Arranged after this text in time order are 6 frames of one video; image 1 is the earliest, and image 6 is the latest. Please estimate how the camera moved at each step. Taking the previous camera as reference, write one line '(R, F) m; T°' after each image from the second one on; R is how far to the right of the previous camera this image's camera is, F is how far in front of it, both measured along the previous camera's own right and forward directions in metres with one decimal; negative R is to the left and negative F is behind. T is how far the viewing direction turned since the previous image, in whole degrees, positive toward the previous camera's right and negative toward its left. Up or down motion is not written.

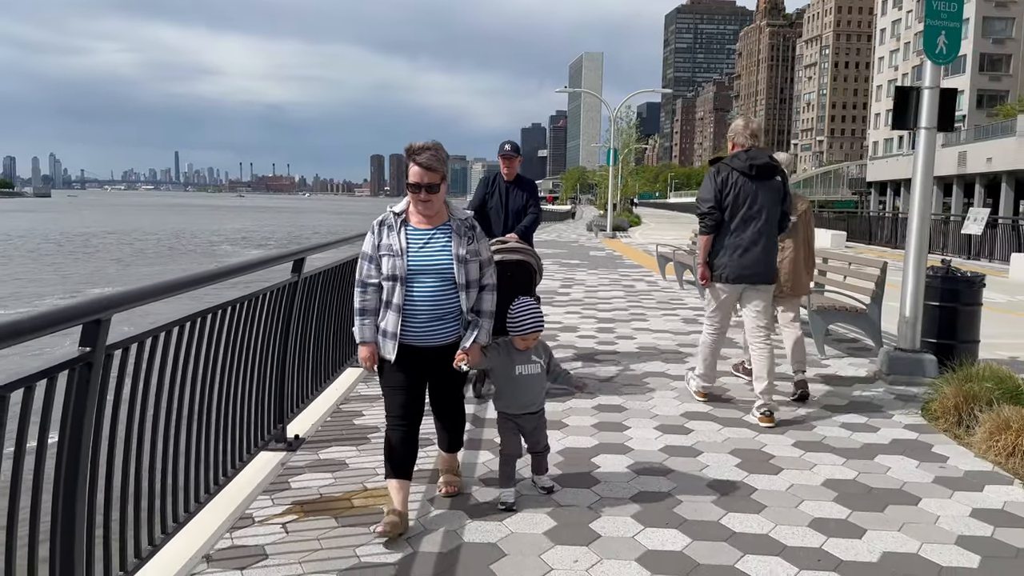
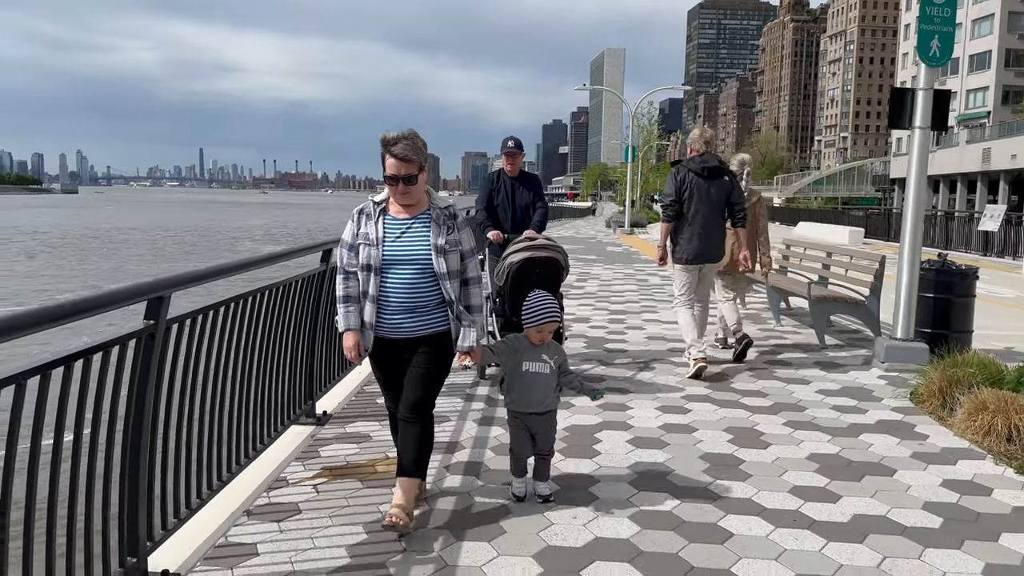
(+0.1, -0.4) m; -1°
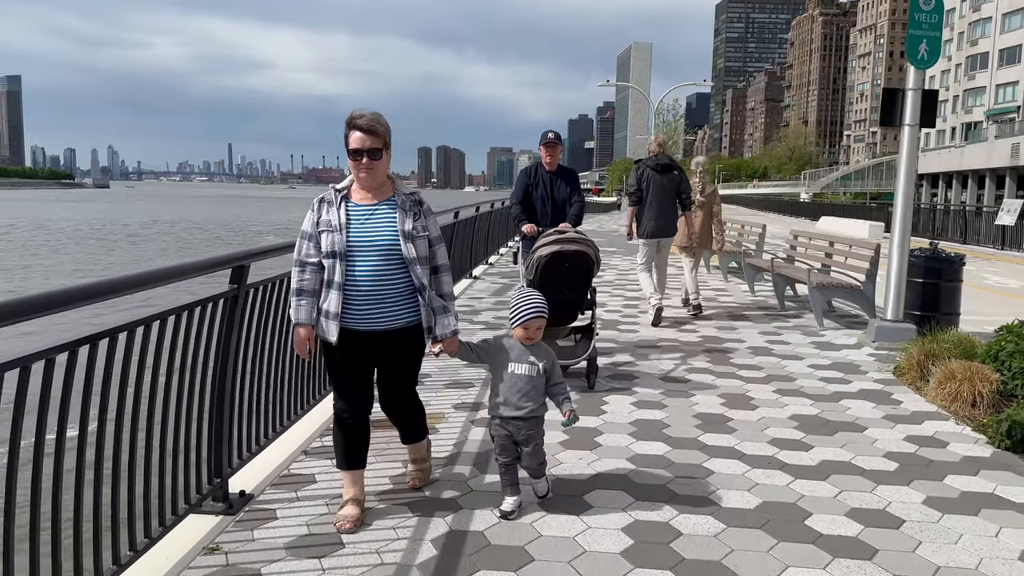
(+0.1, -0.7) m; -2°
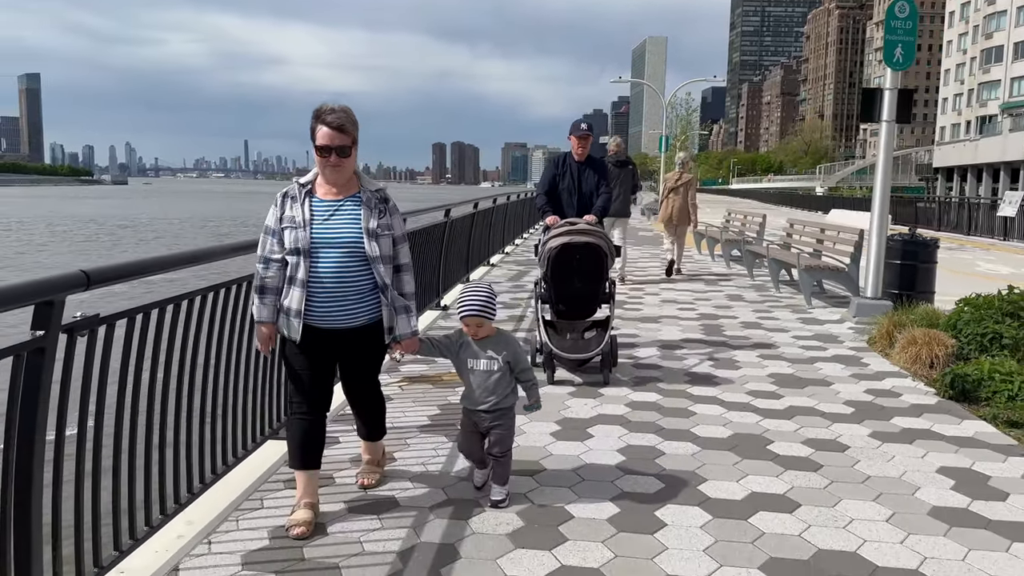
(0.0, -0.9) m; -1°
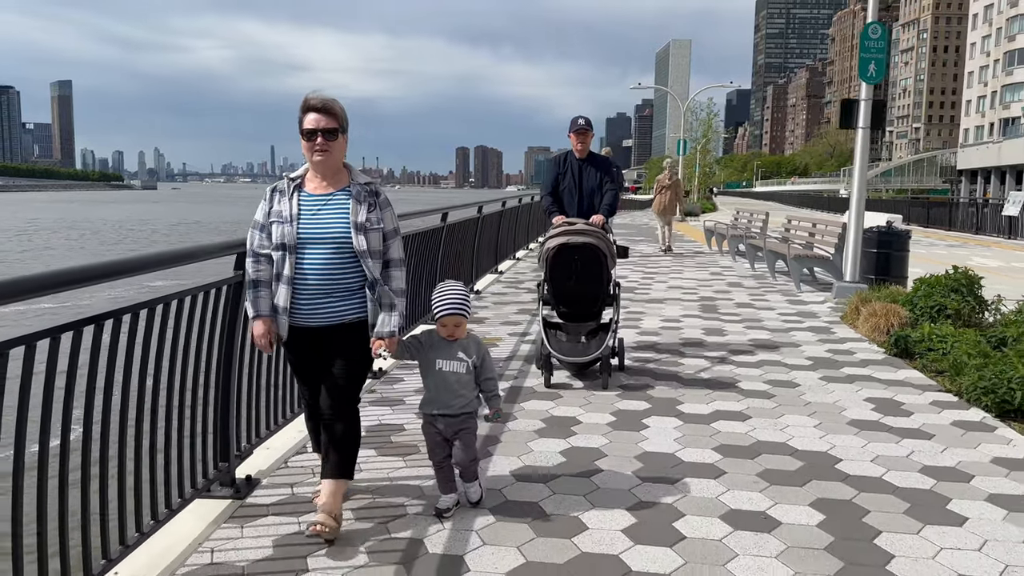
(0.0, -1.5) m; -2°
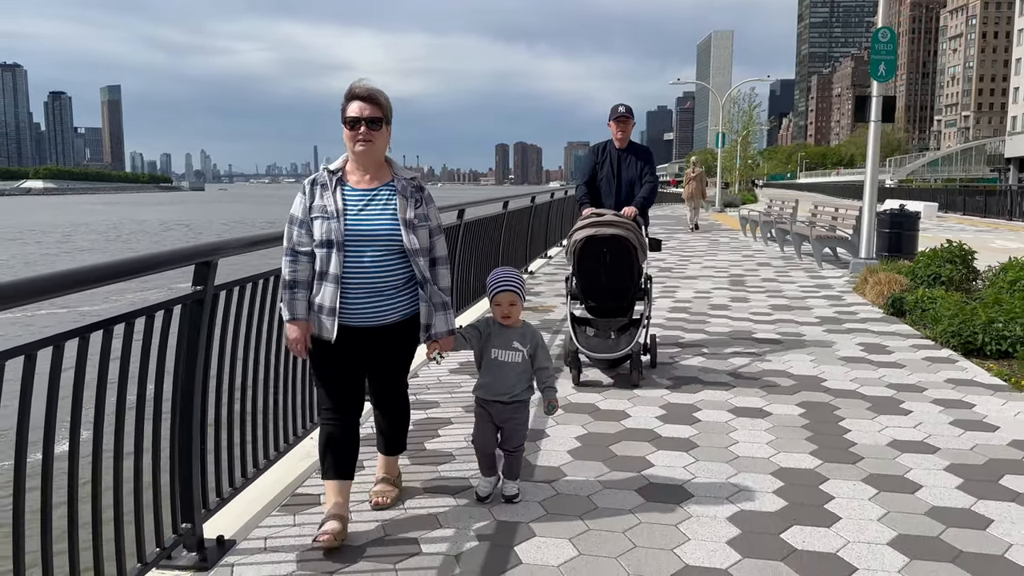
(-0.1, -1.5) m; -3°
